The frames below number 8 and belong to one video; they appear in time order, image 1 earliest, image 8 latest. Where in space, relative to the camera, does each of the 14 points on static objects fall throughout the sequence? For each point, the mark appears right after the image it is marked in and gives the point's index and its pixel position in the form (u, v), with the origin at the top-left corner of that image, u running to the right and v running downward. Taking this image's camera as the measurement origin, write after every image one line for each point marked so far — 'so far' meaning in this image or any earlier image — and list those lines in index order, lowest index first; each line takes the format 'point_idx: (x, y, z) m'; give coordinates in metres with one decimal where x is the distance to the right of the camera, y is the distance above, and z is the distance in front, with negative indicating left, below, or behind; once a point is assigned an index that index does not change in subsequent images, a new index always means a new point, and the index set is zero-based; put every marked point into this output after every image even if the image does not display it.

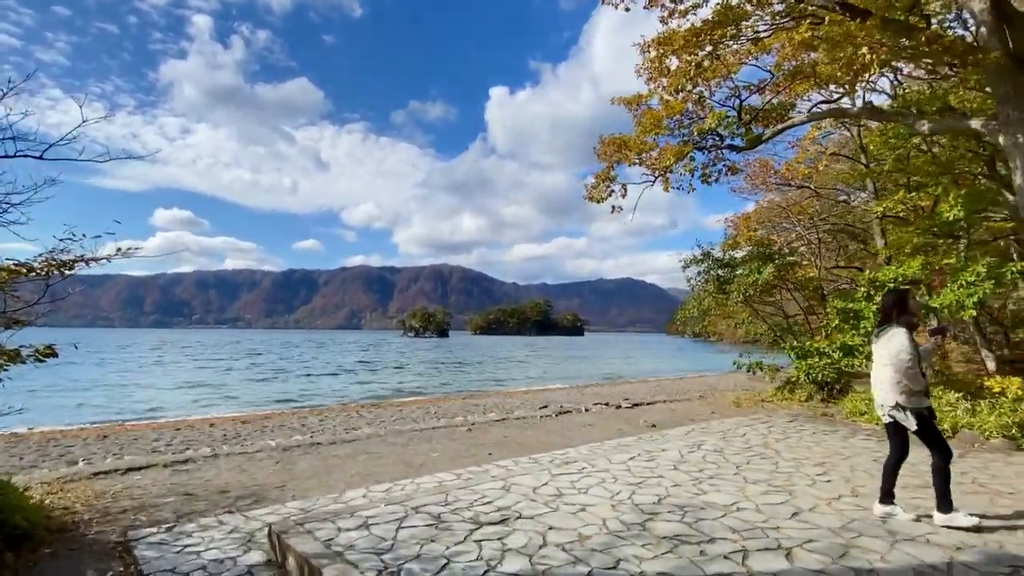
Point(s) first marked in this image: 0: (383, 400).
0: (-3.8, -3.4, +16.4) m
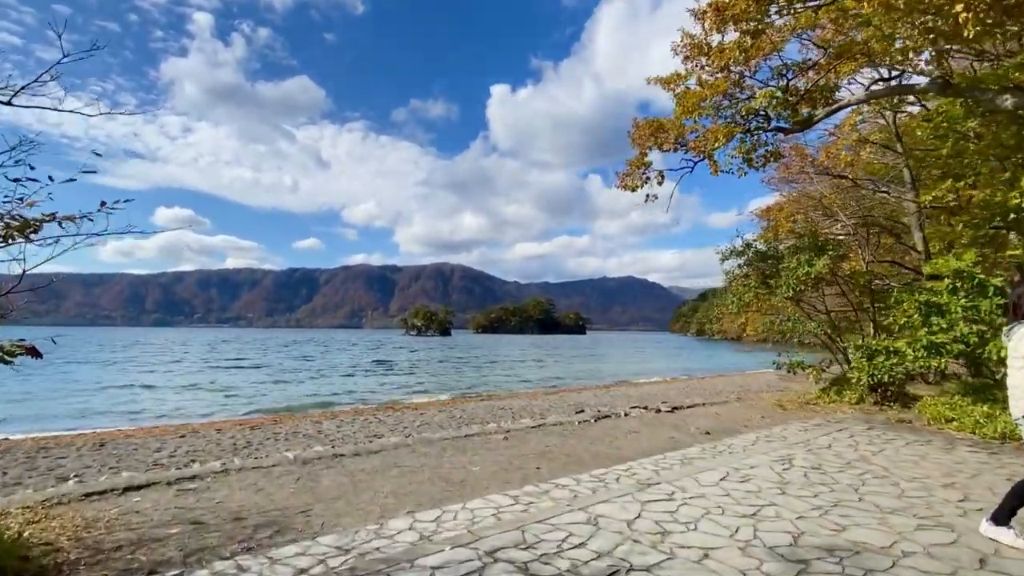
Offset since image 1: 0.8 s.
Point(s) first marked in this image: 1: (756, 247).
0: (-3.2, -3.3, +15.5) m
1: (+6.2, +1.0, +13.6) m
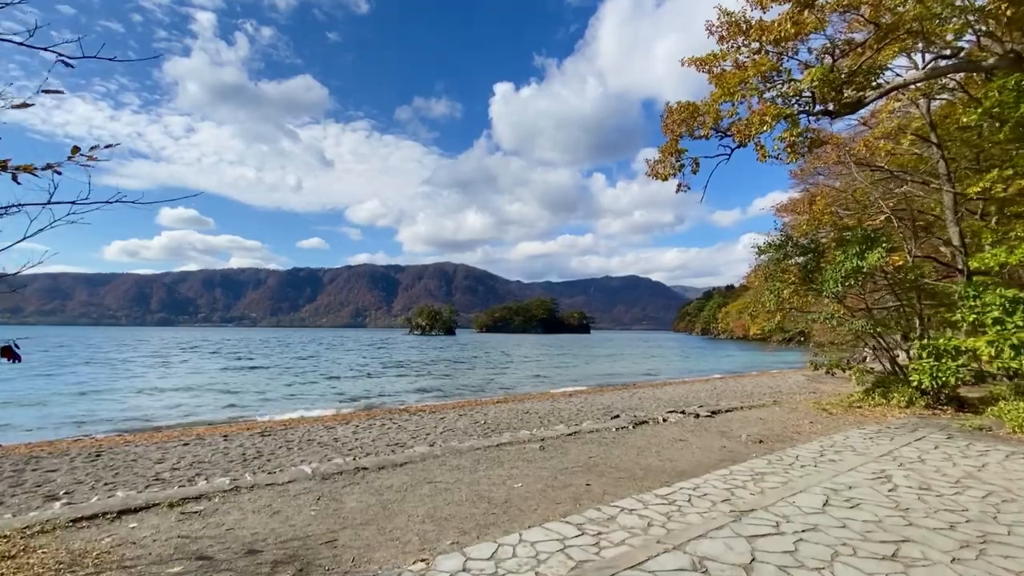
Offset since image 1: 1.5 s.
0: (-2.7, -3.2, +14.8) m
1: (+6.7, +1.1, +12.8) m
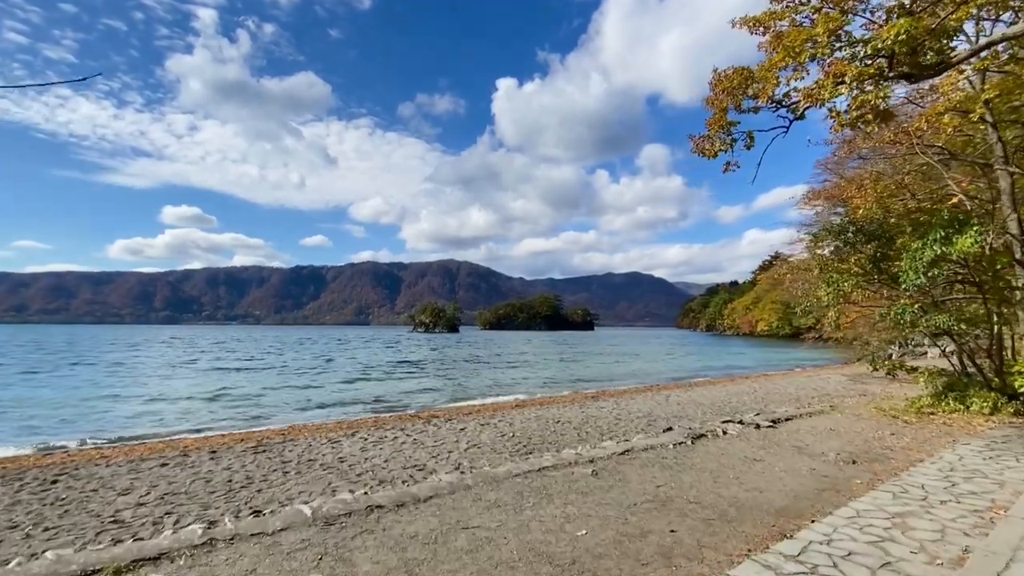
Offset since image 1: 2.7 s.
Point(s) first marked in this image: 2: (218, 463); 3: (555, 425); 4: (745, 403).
0: (-2.1, -3.0, +13.4) m
1: (+7.2, +1.3, +11.3) m
2: (-3.9, -2.3, +7.3) m
3: (+0.8, -2.4, +9.5) m
4: (+5.3, -2.6, +12.5) m
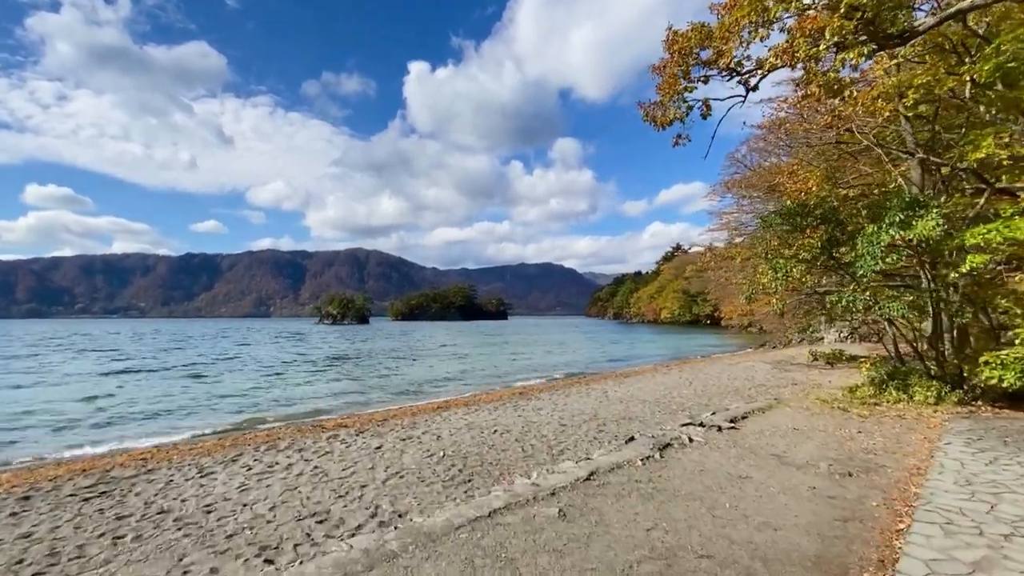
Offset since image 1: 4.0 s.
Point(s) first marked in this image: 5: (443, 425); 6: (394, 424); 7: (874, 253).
0: (-3.7, -2.7, +11.4) m
1: (+5.8, +1.5, +10.7) m
2: (-4.5, -2.1, +5.1) m
3: (-0.3, -2.1, +8.0) m
4: (+3.7, -2.3, +11.6) m
5: (-1.2, -2.3, +9.4) m
6: (-2.2, -2.5, +10.2) m
7: (+6.1, +0.6, +9.4) m
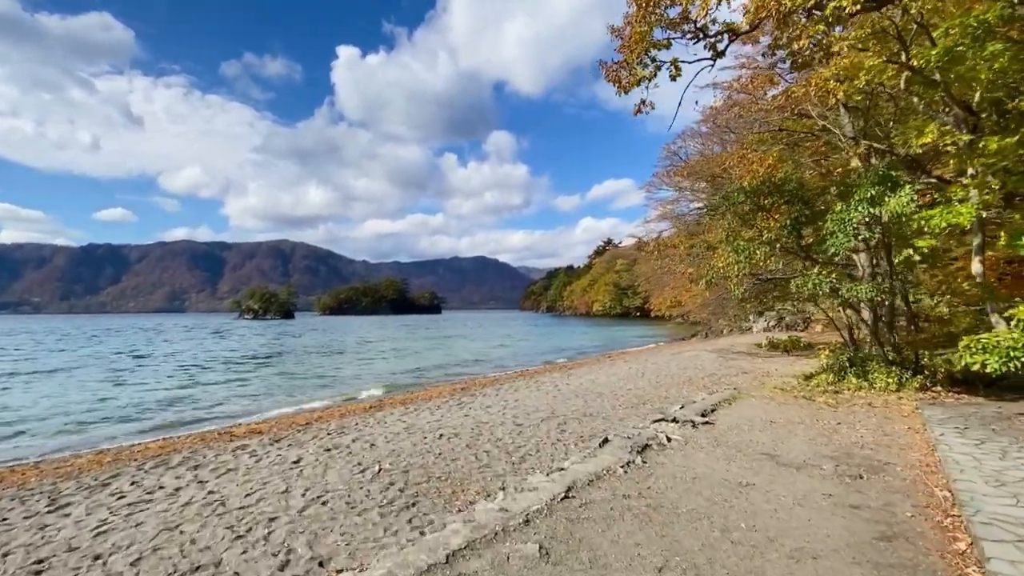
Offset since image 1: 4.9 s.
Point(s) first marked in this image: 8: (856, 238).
0: (-4.7, -2.4, +9.7) m
1: (+4.8, +1.8, +10.1) m
2: (-4.7, -1.9, +3.3) m
3: (-0.9, -1.9, +6.8) m
4: (+2.6, -2.0, +10.9) m
5: (-2.0, -2.1, +8.1) m
6: (-3.0, -2.2, +8.7) m
7: (+5.3, +0.9, +8.9) m
8: (+5.4, +0.8, +8.8) m
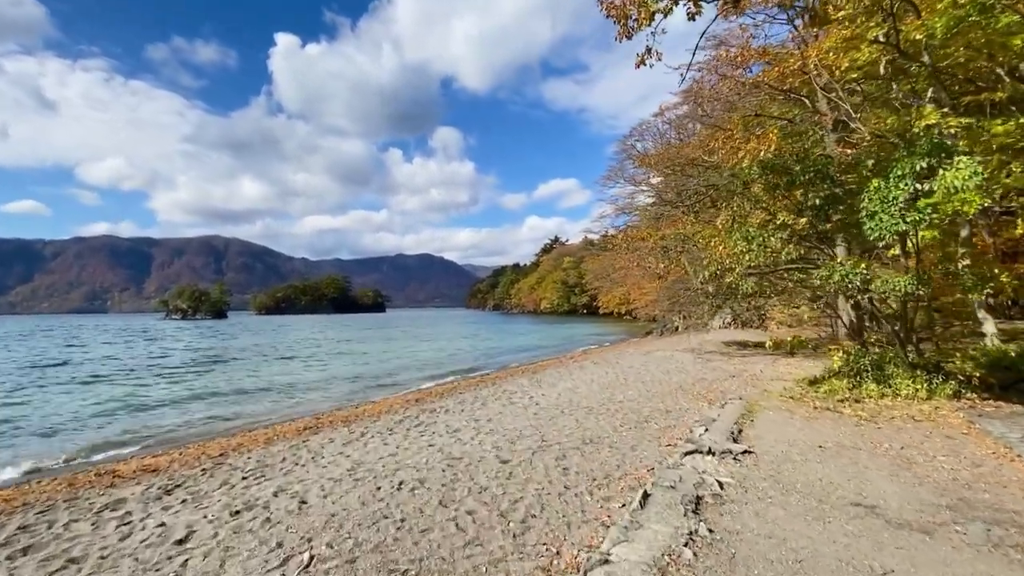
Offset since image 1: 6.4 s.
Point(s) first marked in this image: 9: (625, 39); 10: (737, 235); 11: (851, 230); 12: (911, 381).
0: (-5.1, -2.4, +7.4) m
1: (+4.4, +1.9, +8.7) m
2: (-4.5, -1.8, +1.0) m
3: (-1.0, -1.8, +4.8) m
4: (+2.1, -1.9, +9.2) m
5: (-2.2, -2.0, +6.0) m
6: (-3.3, -2.1, +6.6) m
7: (+4.9, +1.0, +7.5) m
8: (+5.0, +0.9, +7.4) m
9: (+1.4, +3.1, +6.6) m
10: (+3.8, +0.9, +9.2) m
11: (+5.2, +0.9, +8.5) m
12: (+6.2, -1.5, +8.6) m
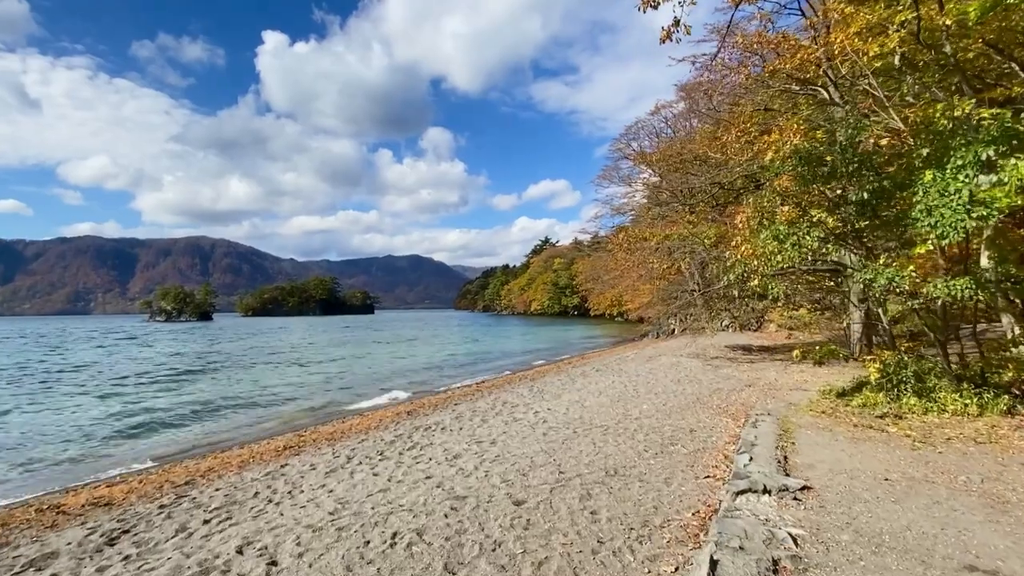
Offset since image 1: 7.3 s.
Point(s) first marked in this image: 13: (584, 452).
0: (-5.0, -2.4, +6.4) m
1: (+4.4, +1.9, +7.9) m
2: (-4.3, -1.9, 0.0) m
3: (-0.8, -1.8, +3.9) m
4: (+2.2, -2.0, +8.3) m
5: (-2.0, -2.0, +5.0) m
6: (-3.2, -2.2, +5.6) m
7: (+5.0, +0.9, +6.7) m
8: (+5.1, +0.8, +6.6) m
9: (+1.5, +3.0, +5.7) m
10: (+3.8, +0.8, +8.4) m
11: (+5.3, +0.8, +7.7) m
12: (+6.3, -1.5, +7.8) m
13: (+0.8, -1.9, +6.3) m
